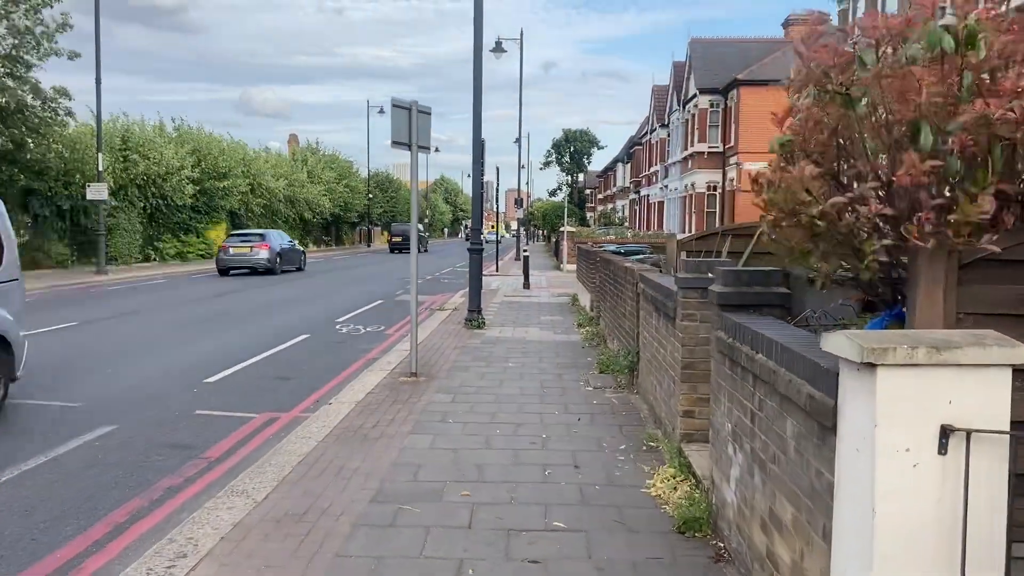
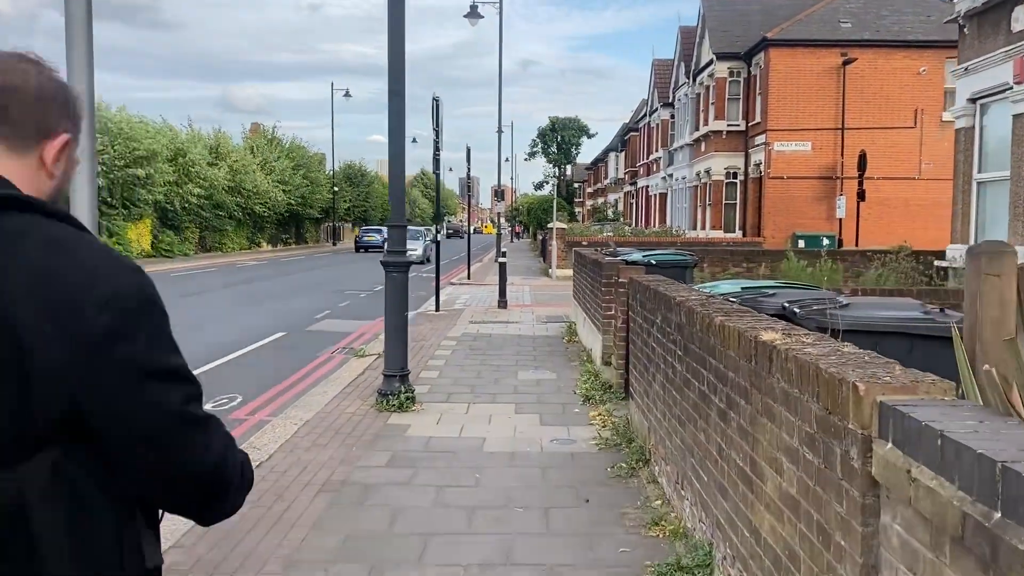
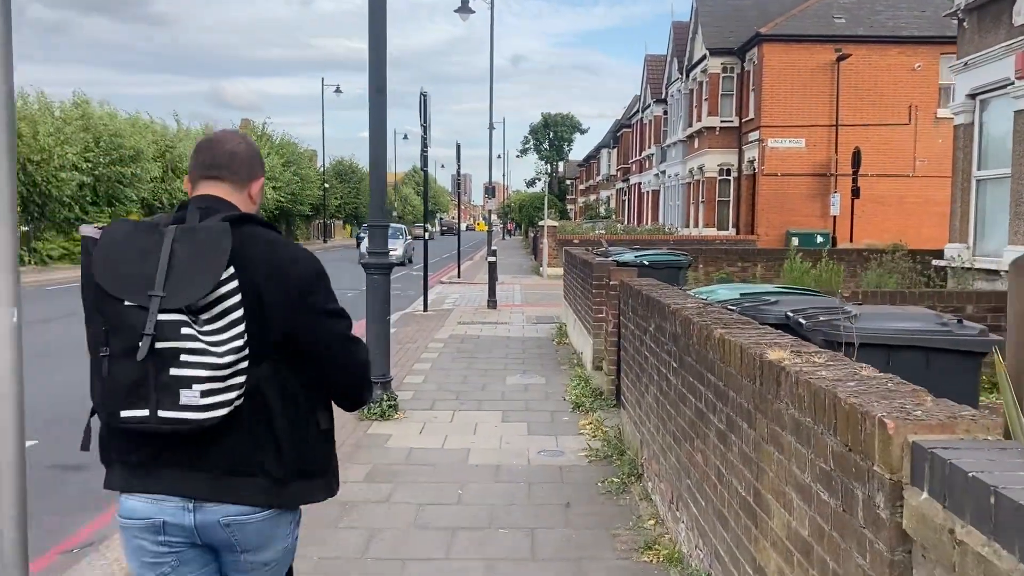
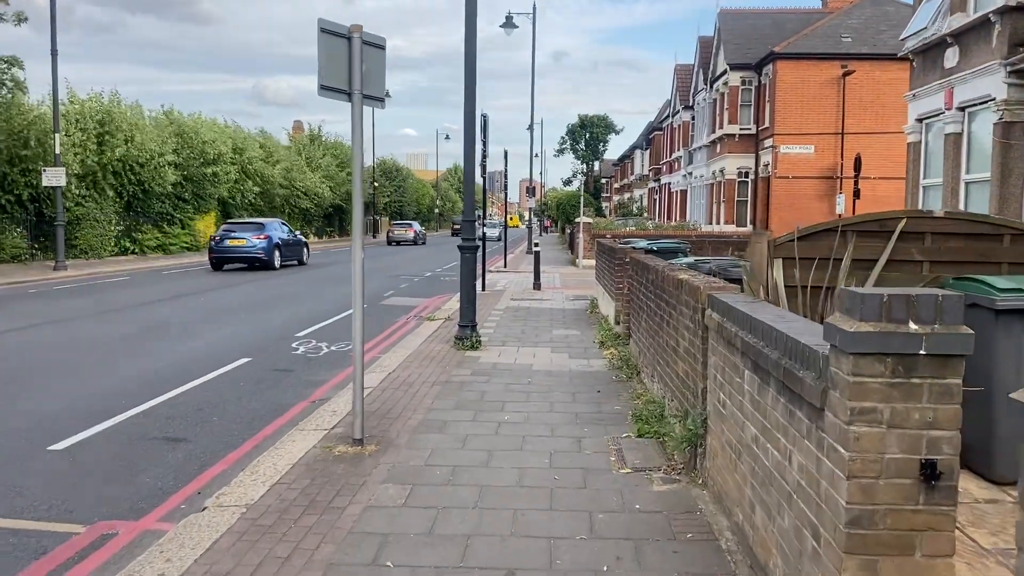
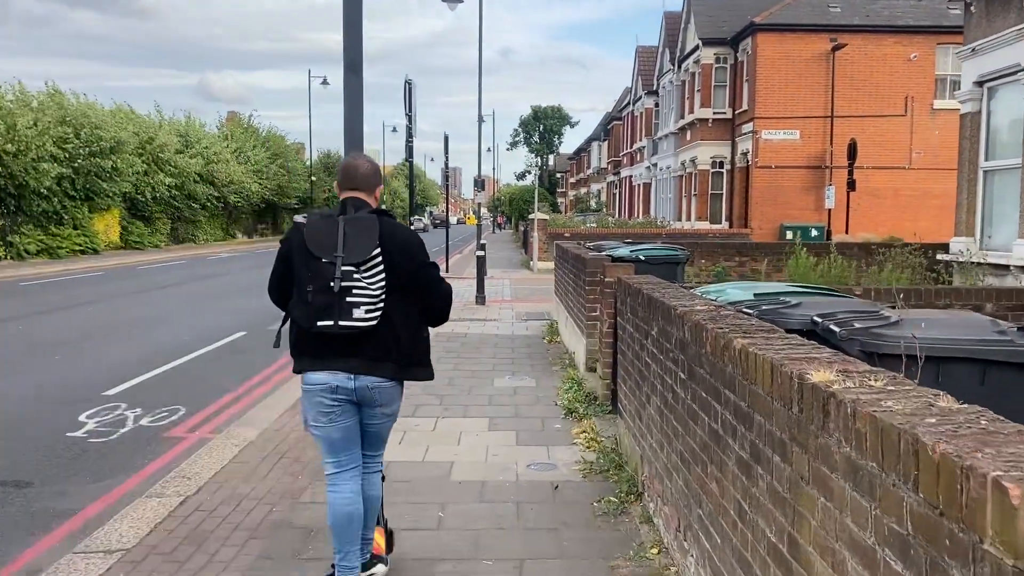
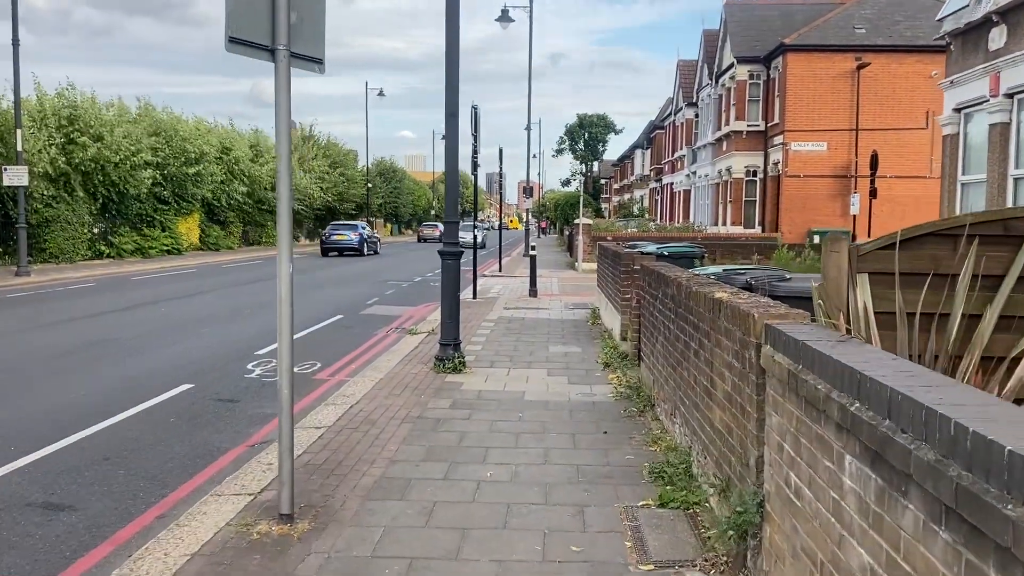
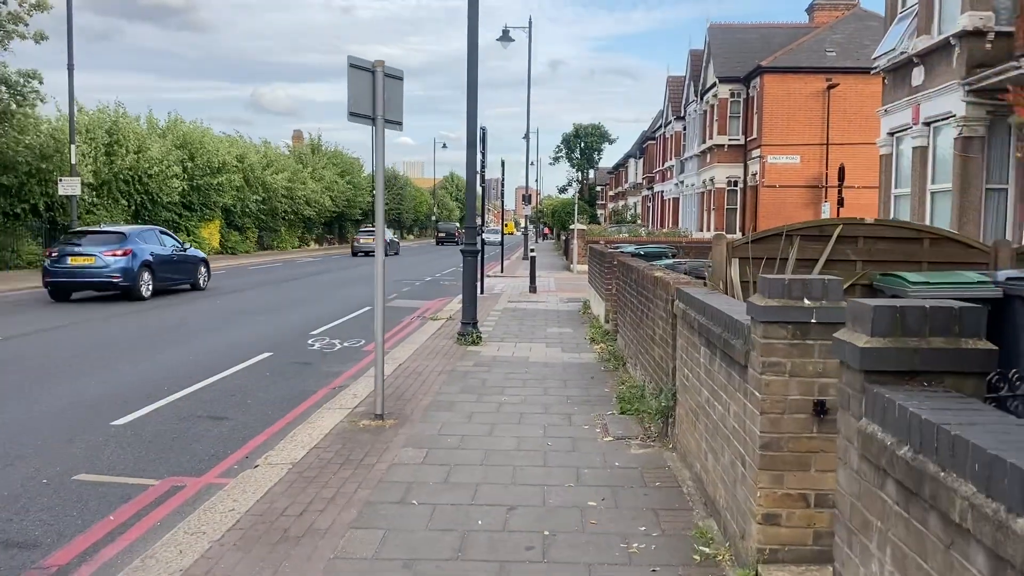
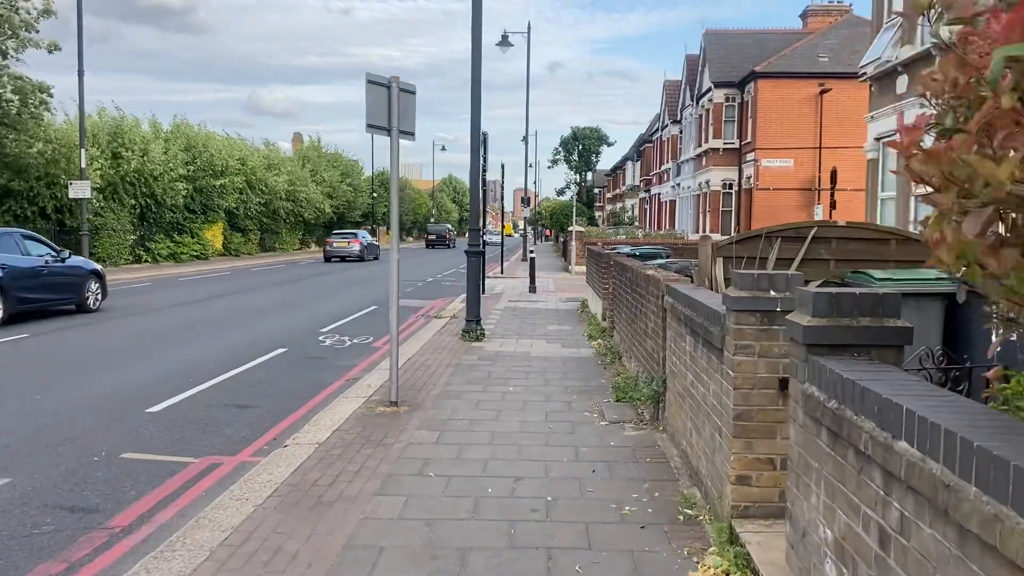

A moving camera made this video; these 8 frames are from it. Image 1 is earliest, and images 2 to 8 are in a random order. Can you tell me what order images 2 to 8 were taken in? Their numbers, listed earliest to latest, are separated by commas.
8, 7, 4, 6, 2, 3, 5
